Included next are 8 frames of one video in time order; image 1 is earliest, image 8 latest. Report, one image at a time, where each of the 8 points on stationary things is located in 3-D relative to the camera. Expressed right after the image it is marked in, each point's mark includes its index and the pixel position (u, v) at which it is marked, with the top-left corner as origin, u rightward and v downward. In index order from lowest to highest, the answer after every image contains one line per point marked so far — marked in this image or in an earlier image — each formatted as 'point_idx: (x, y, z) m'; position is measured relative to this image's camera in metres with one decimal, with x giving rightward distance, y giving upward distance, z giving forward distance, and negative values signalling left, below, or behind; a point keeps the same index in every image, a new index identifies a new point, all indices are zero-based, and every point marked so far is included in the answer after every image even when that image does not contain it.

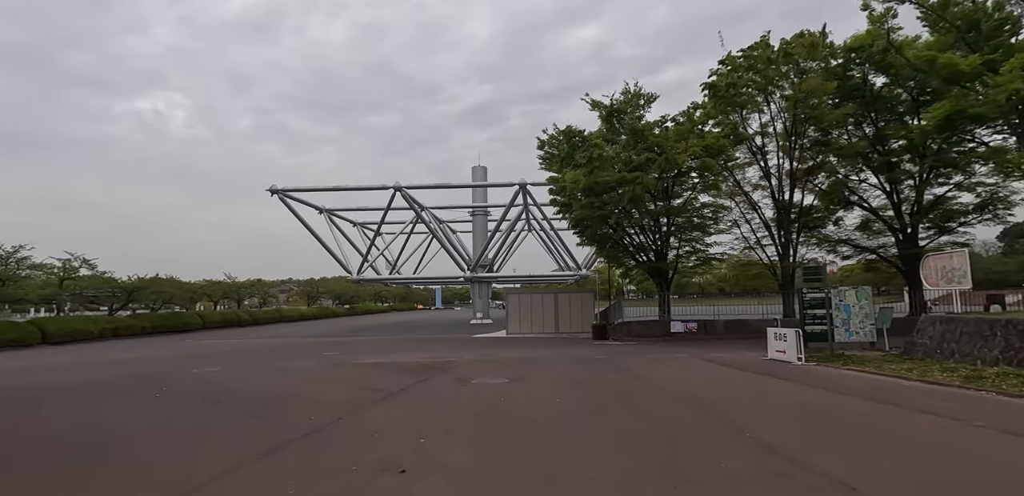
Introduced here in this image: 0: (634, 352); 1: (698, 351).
0: (+3.8, -3.2, +17.8) m
1: (+5.3, -2.9, +16.2) m
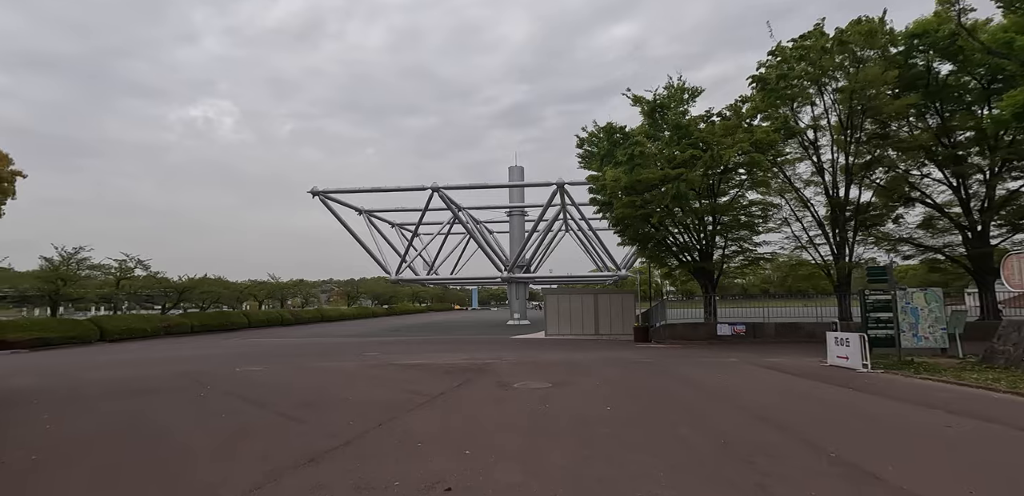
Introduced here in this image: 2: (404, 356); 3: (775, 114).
0: (+5.0, -3.2, +17.1) m
1: (+6.3, -2.9, +15.4) m
2: (-3.4, -3.5, +18.9) m
3: (+9.1, +4.7, +20.2) m
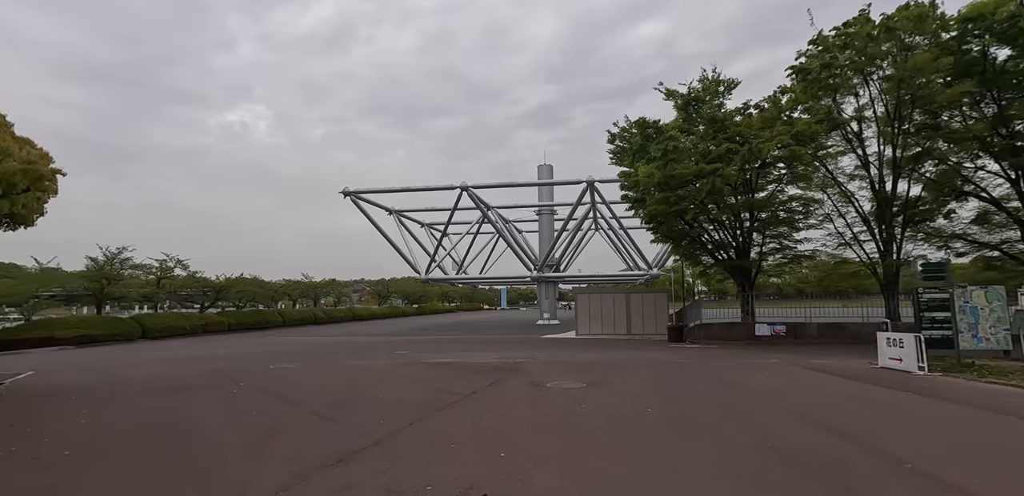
0: (+5.9, -3.1, +16.6) m
1: (+7.2, -2.8, +14.8) m
2: (-2.4, -3.4, +18.7) m
3: (+10.2, +4.8, +19.4) m
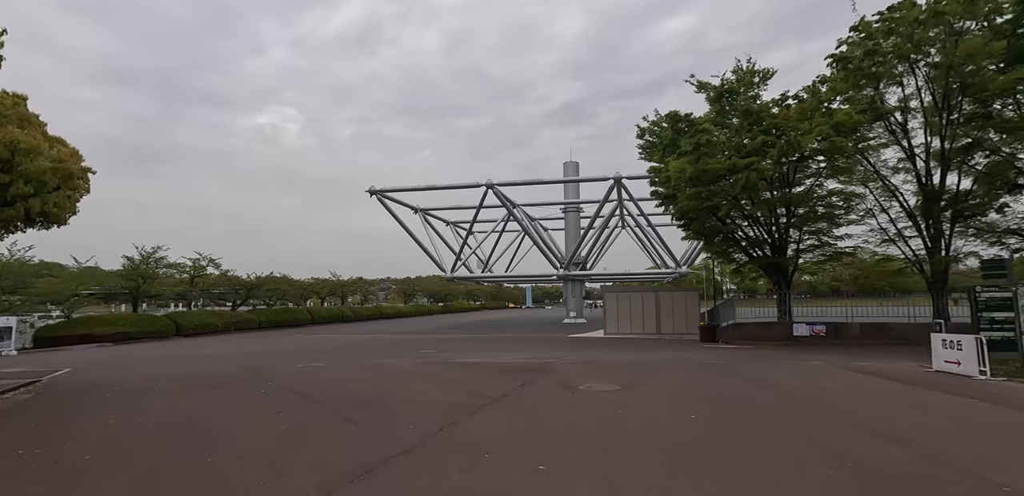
0: (+6.7, -3.0, +16.0) m
1: (+7.9, -2.7, +14.1) m
2: (-1.5, -3.4, +18.5) m
3: (+11.1, +4.9, +18.6) m
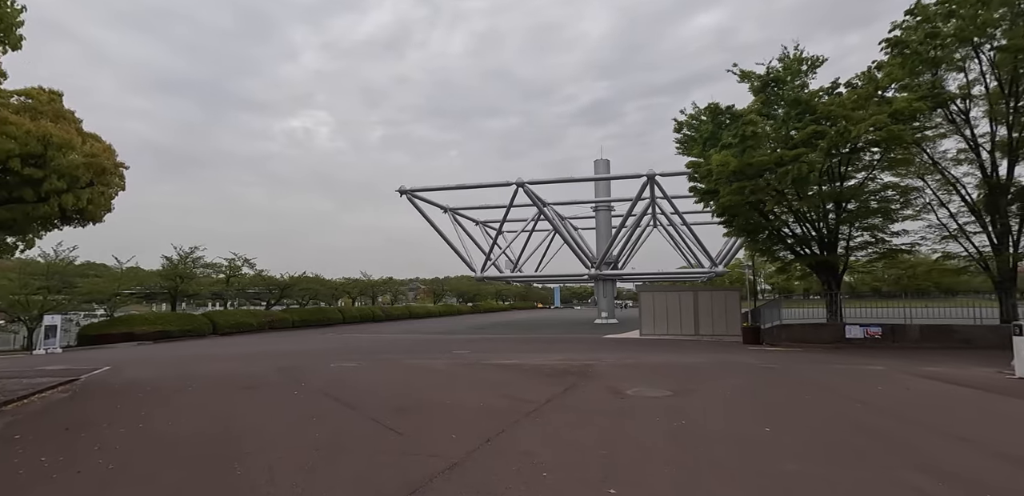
0: (+7.7, -2.9, +15.1) m
1: (+8.8, -2.6, +13.2) m
2: (-0.4, -3.3, +18.0) m
3: (+12.1, +5.0, +17.5) m
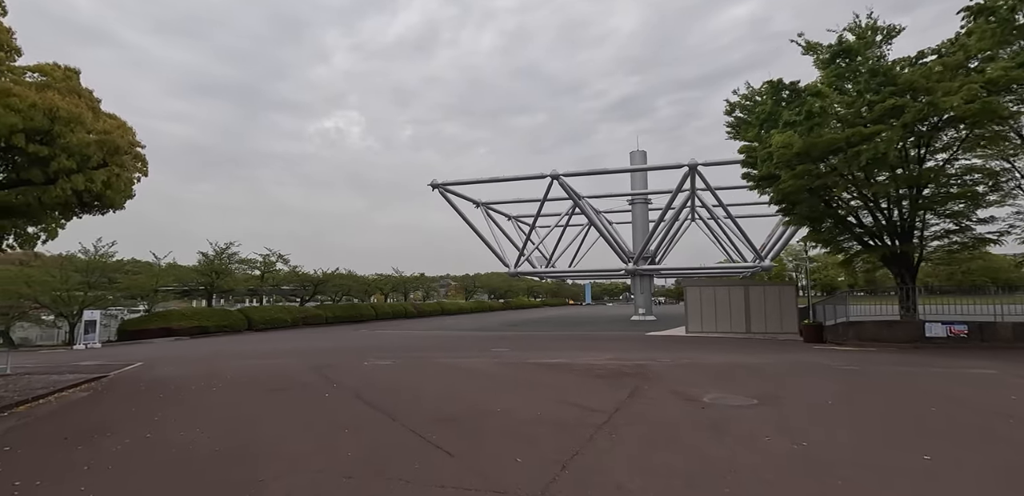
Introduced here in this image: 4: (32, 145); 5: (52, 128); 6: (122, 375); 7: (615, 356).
0: (+8.8, -2.6, +13.5) m
1: (+9.8, -2.3, +11.6) m
2: (+0.8, -3.0, +16.8) m
3: (+13.3, +5.3, +15.7) m
4: (-6.5, +1.4, +7.9) m
5: (-6.5, +1.7, +8.3) m
6: (-10.1, -3.3, +15.1) m
7: (+2.8, -2.9, +15.5) m
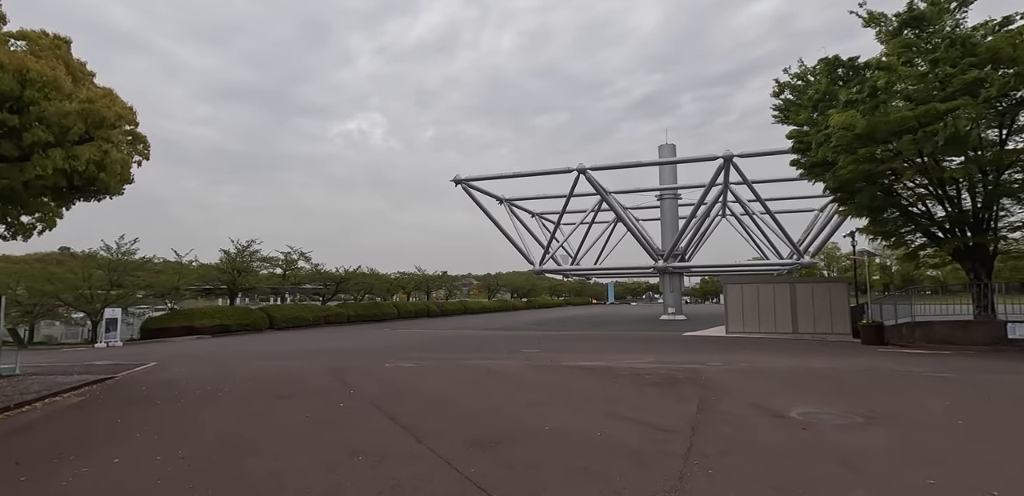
0: (+9.5, -2.4, +11.9) m
1: (+10.4, -2.1, +9.9) m
2: (+1.7, -2.8, +15.4) m
3: (+14.1, +5.5, +13.9) m
4: (-6.0, +1.6, +6.9) m
5: (-6.0, +1.9, +7.2) m
6: (-9.3, -3.1, +14.1) m
7: (+3.6, -2.7, +14.1) m
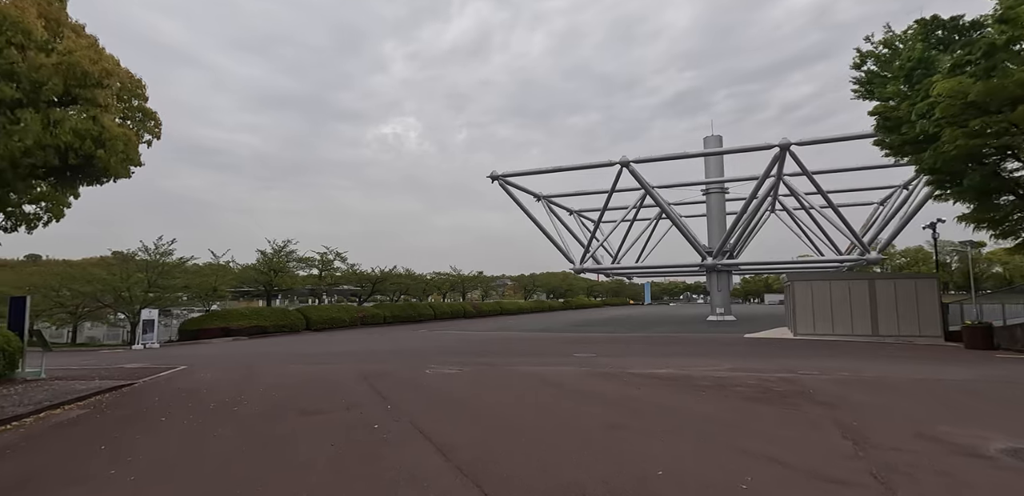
0: (+10.5, -2.2, +9.6) m
1: (+11.4, -1.8, +7.6) m
2: (+3.0, -2.6, +13.6) m
3: (+15.2, +5.8, +11.4) m
4: (-5.2, +1.7, +5.5) m
5: (-5.2, +2.0, +5.9) m
6: (-8.1, -3.0, +12.9) m
7: (+4.8, -2.5, +12.2) m
